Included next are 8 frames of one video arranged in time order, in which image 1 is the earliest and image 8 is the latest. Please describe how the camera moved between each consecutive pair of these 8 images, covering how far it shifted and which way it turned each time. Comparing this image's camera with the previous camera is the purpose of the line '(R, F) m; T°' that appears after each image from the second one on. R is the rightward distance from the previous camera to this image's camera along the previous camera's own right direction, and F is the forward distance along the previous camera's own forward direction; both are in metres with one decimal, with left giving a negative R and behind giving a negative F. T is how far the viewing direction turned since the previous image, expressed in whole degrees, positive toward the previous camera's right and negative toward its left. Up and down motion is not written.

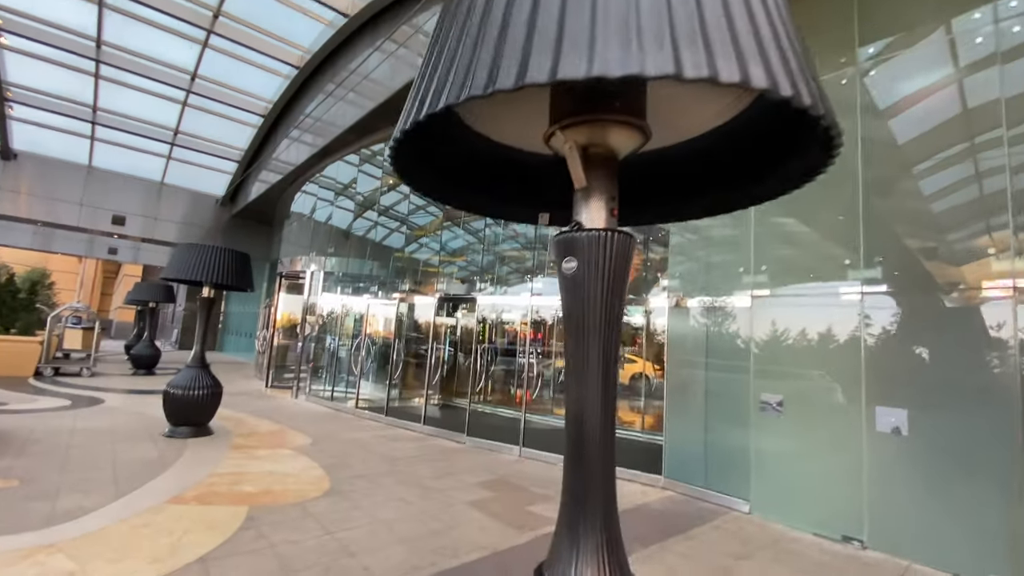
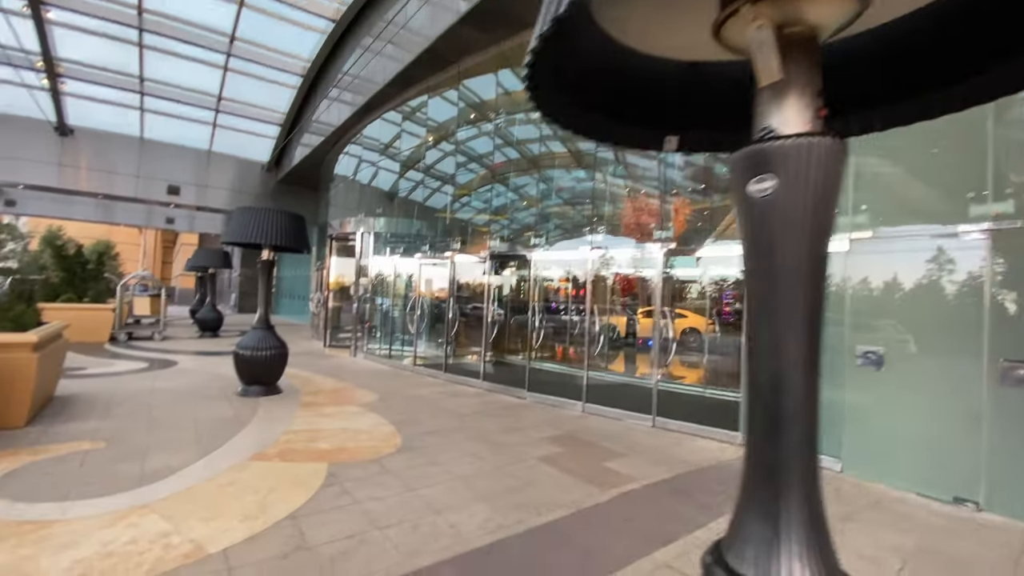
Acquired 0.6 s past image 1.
(-0.3, +0.2) m; -5°
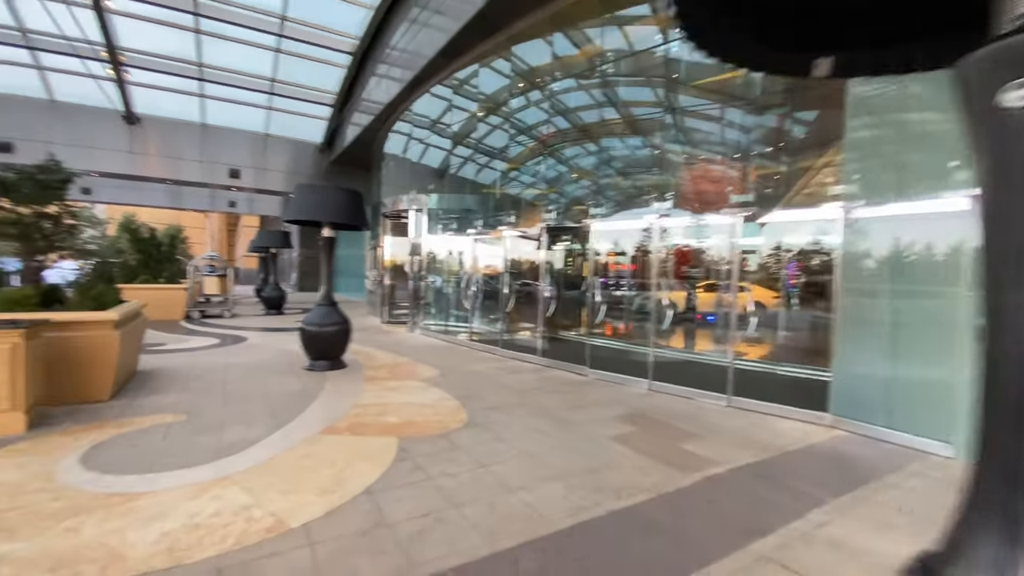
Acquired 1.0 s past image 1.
(-0.2, +0.2) m; -5°
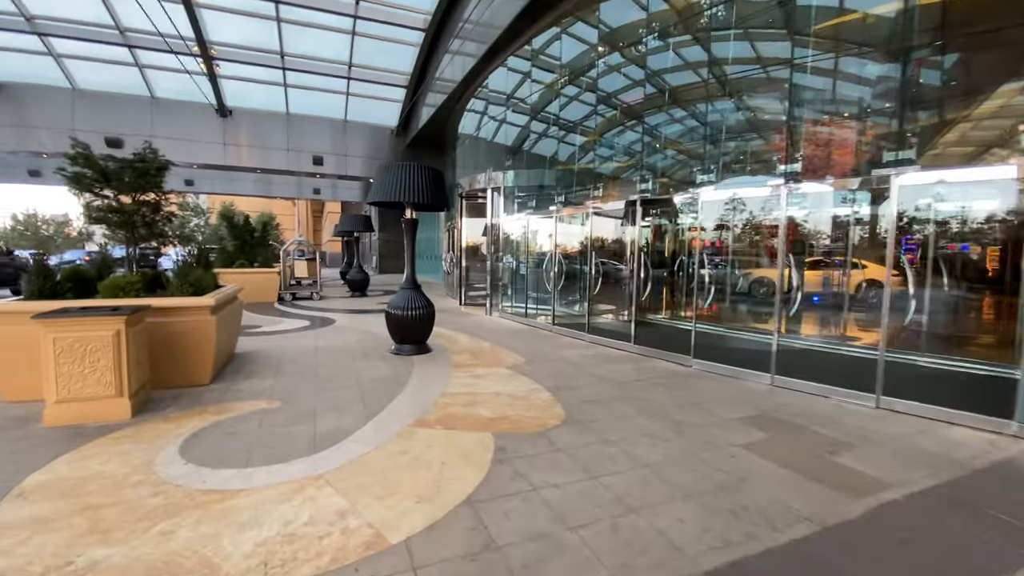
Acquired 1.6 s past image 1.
(-0.3, +0.4) m; -8°
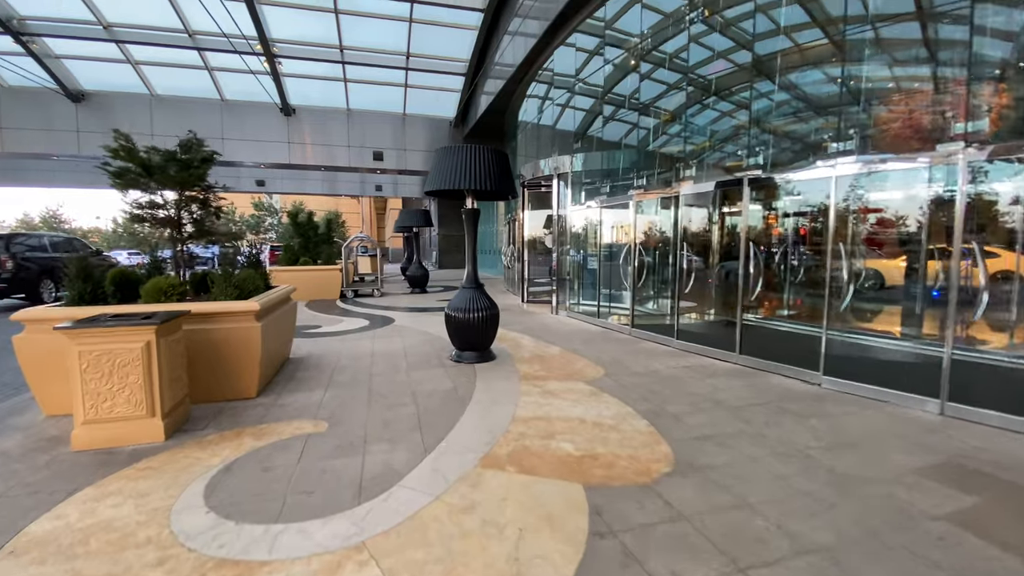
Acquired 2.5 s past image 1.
(-0.2, +0.7) m; -7°
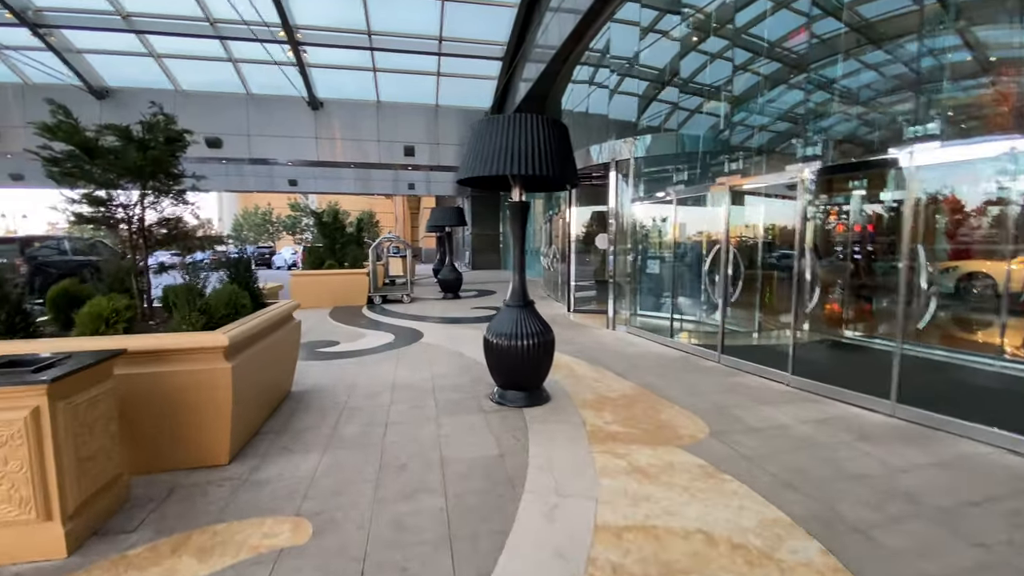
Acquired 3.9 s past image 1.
(-0.2, +1.2) m; -4°
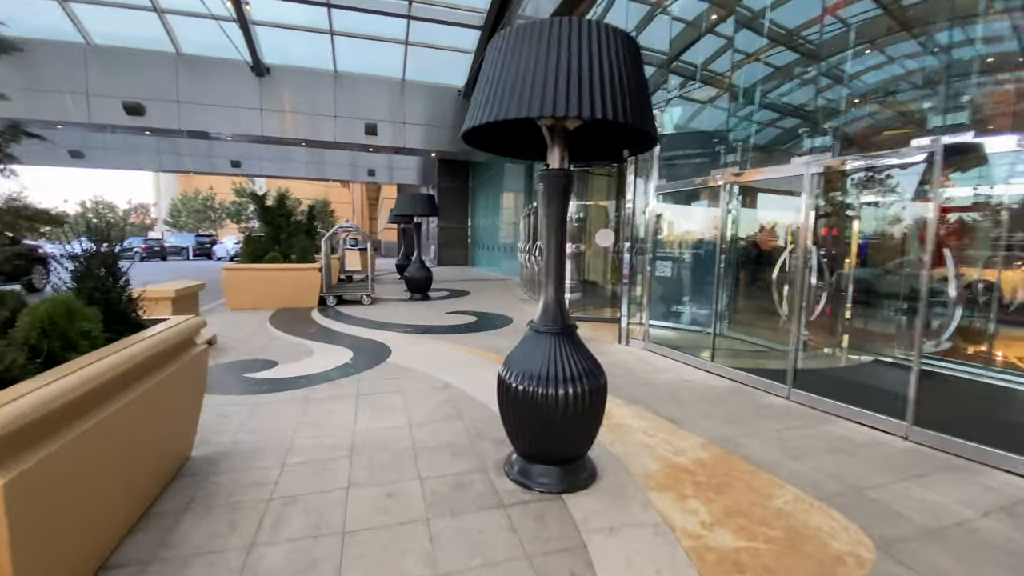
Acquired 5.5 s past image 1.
(-0.4, +1.4) m; +5°
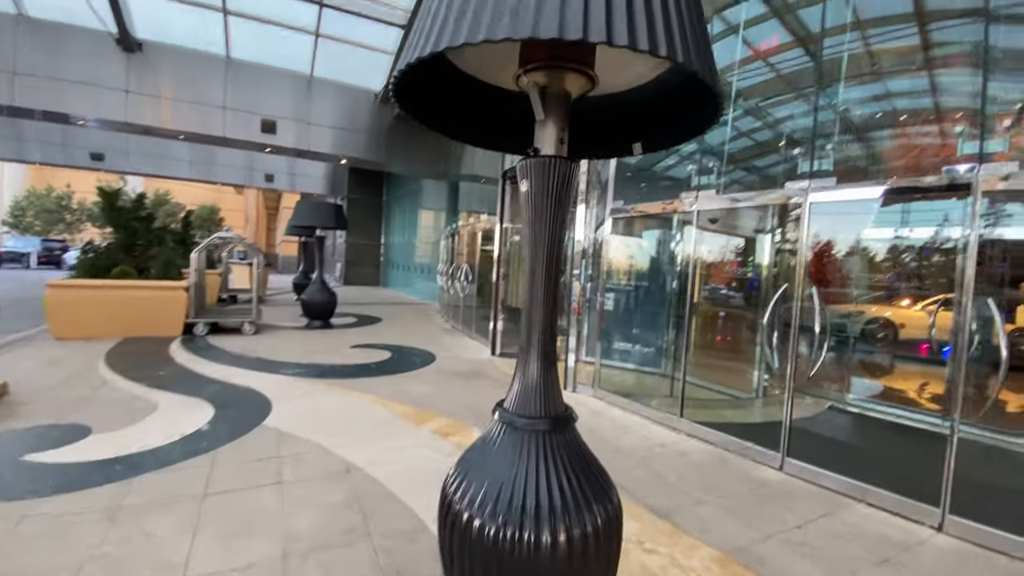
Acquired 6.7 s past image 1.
(-0.1, +1.0) m; +10°
